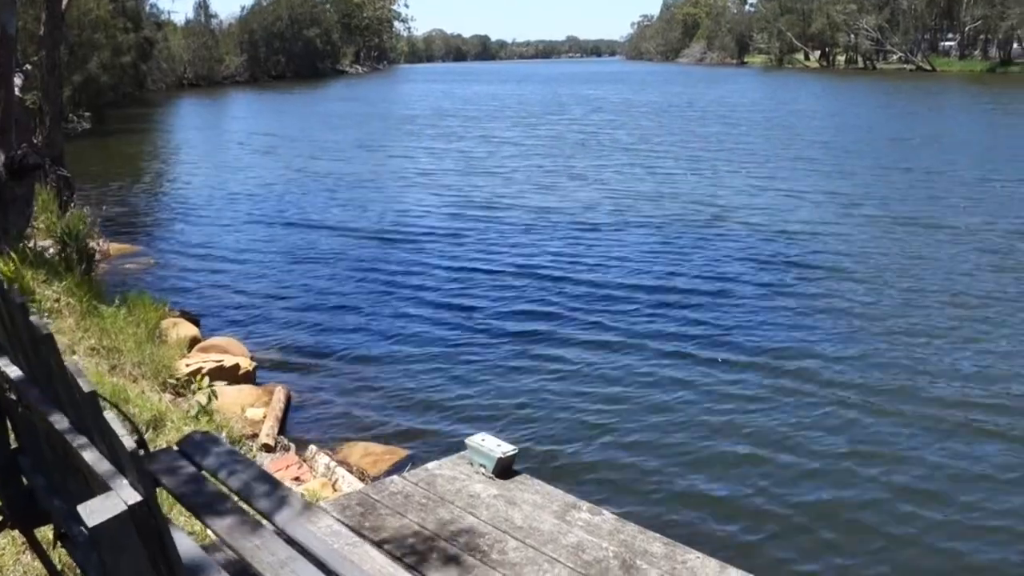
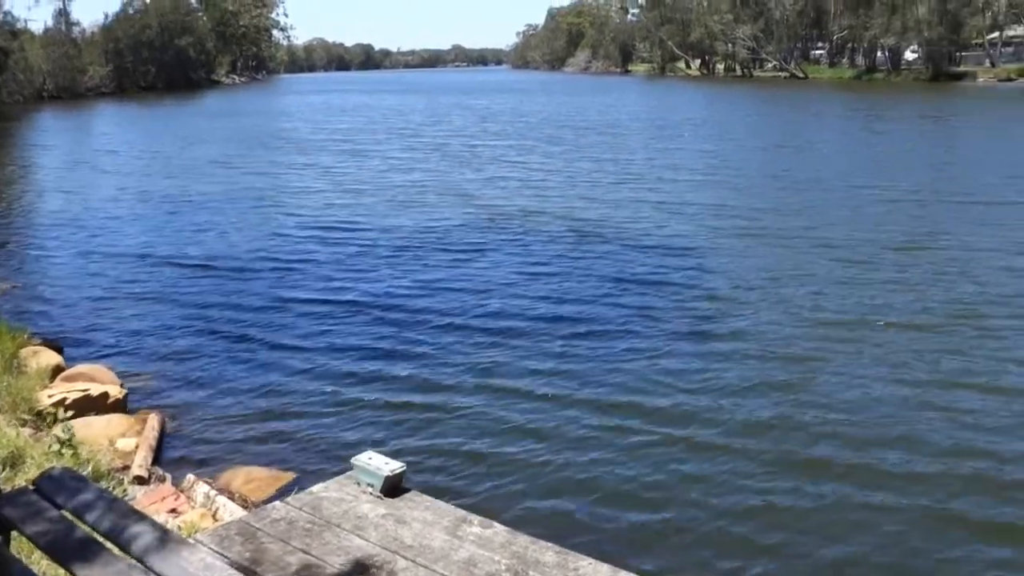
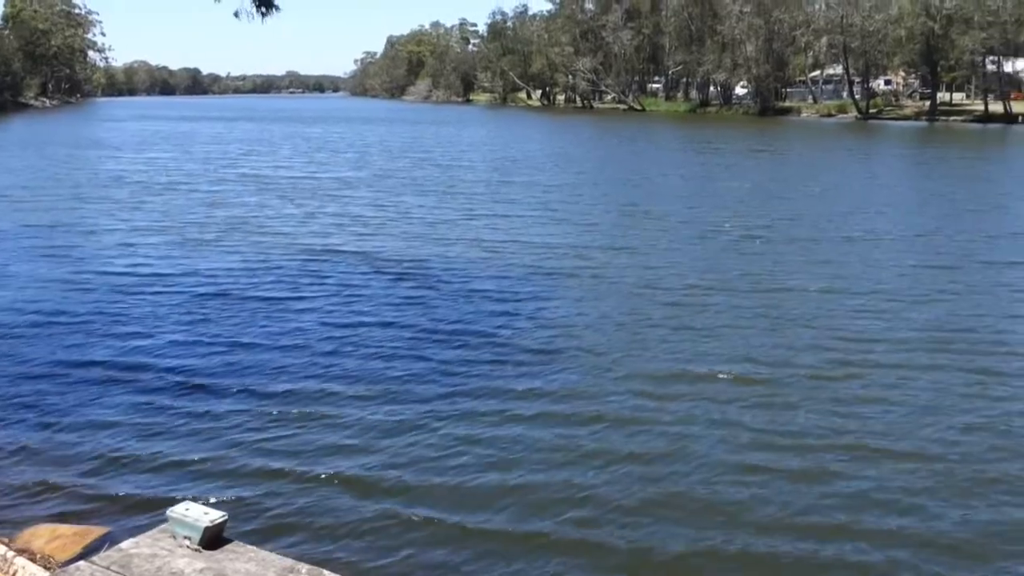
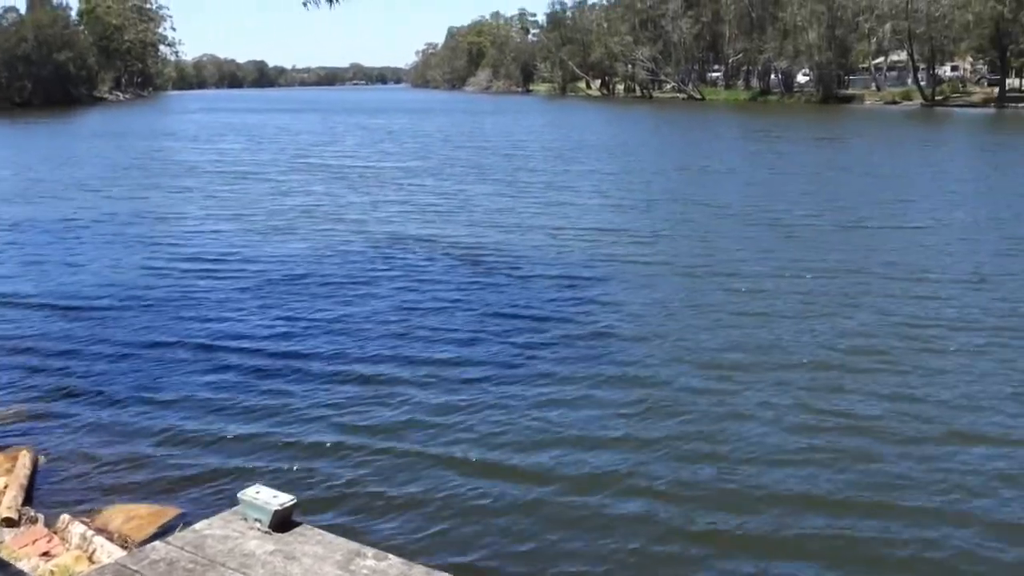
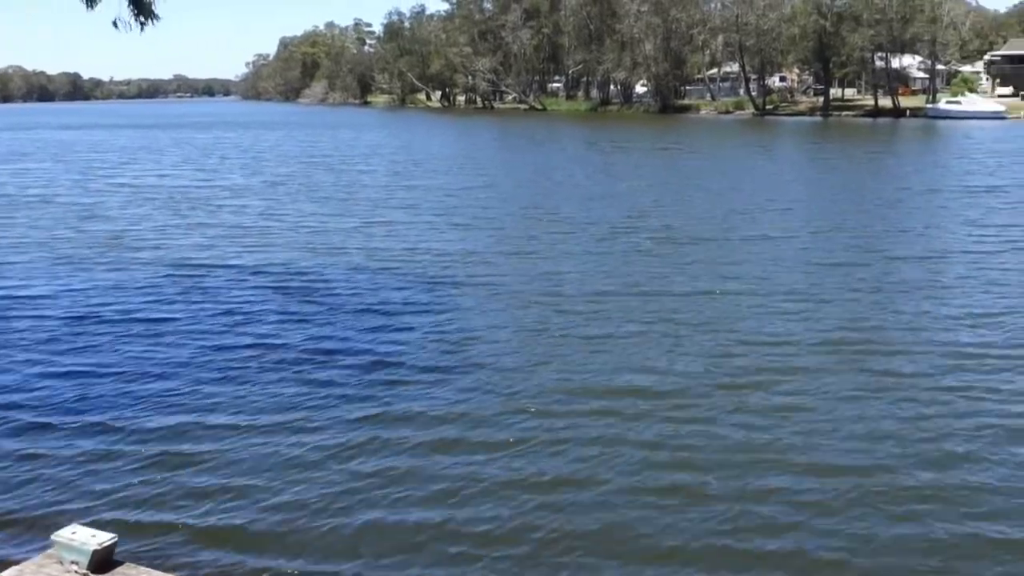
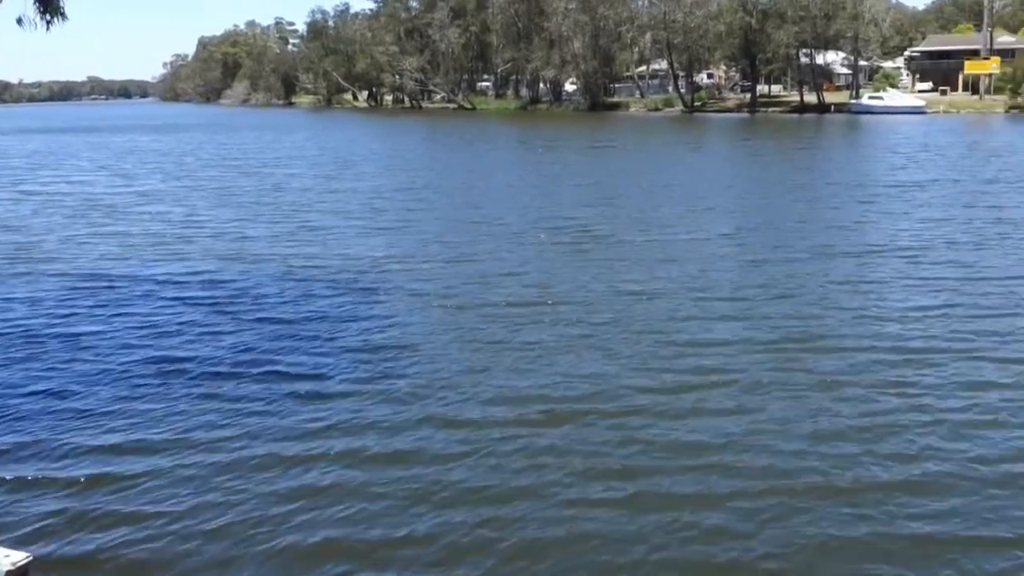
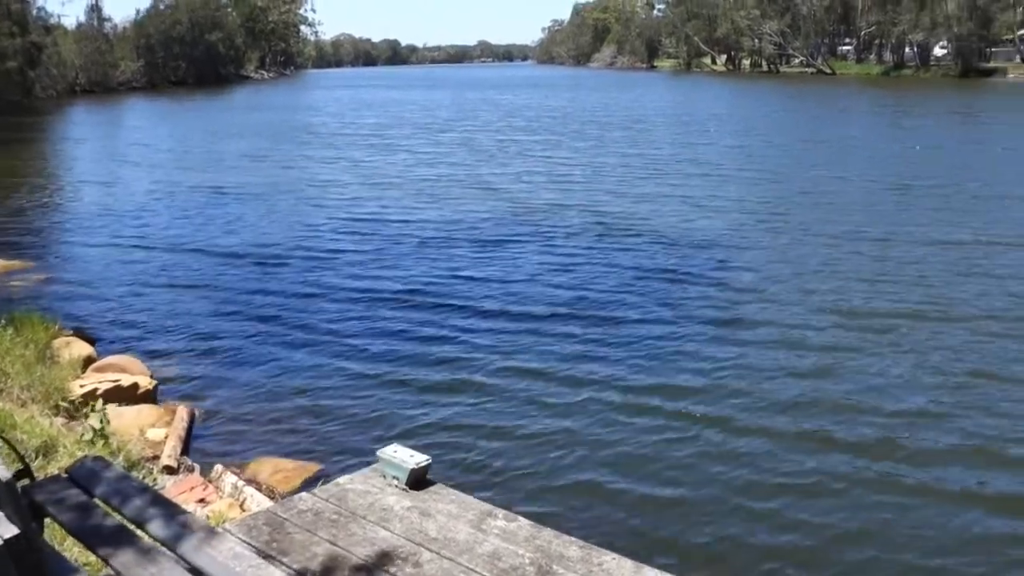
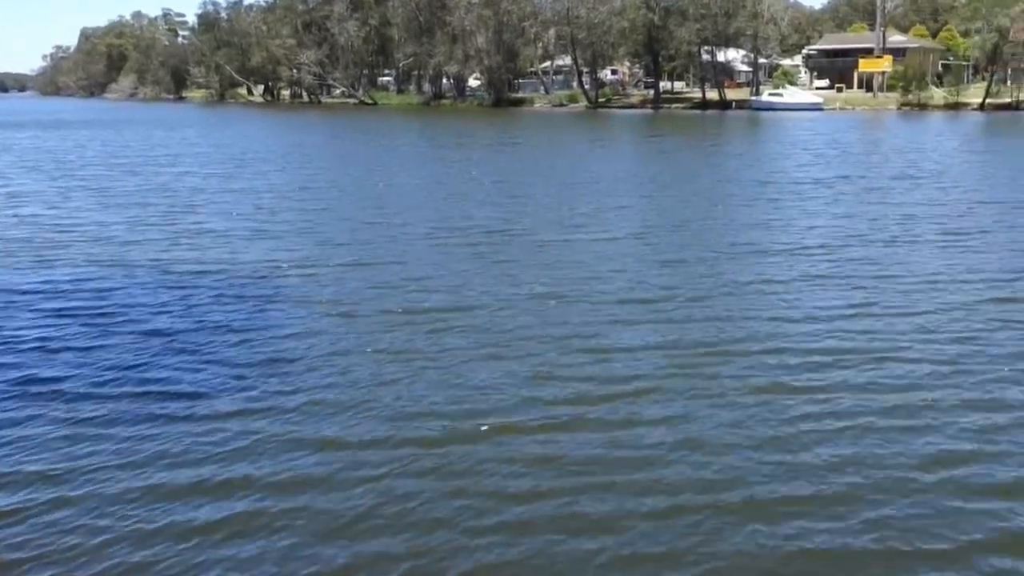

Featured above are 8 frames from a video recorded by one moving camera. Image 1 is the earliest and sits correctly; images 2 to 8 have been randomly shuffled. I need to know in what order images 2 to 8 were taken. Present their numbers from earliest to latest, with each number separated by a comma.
7, 2, 4, 3, 5, 6, 8
